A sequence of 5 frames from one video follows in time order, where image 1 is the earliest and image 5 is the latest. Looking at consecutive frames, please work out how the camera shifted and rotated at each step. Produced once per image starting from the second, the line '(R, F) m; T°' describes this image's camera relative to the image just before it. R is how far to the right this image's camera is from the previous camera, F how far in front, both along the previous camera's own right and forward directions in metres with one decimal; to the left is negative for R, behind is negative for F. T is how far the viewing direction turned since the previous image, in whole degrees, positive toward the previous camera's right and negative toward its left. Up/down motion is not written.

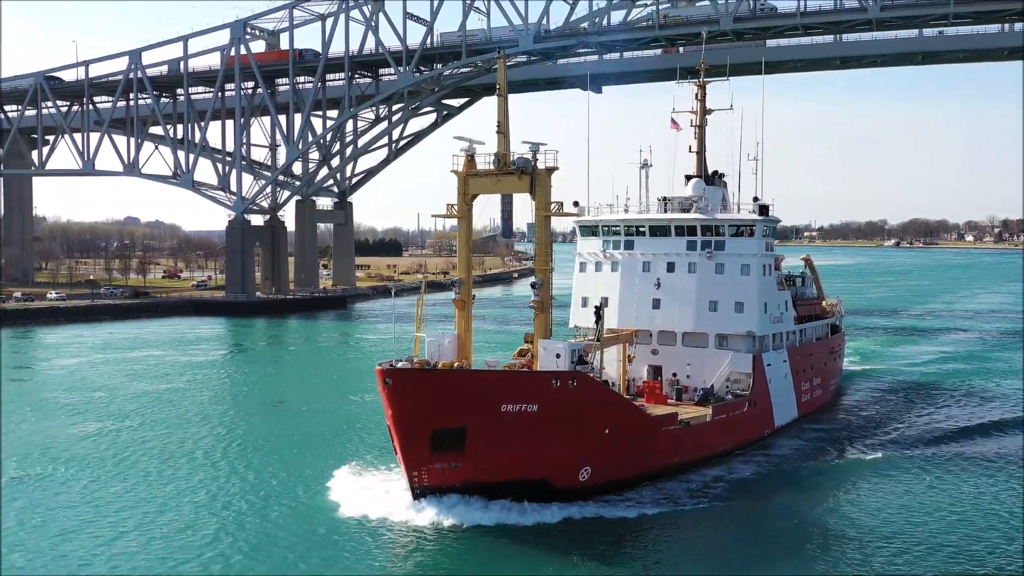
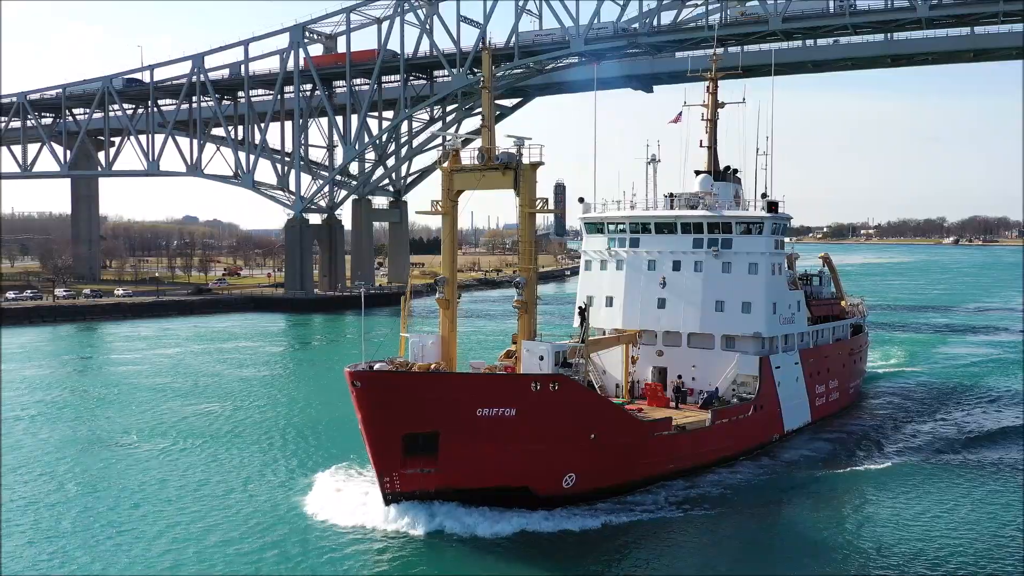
(+0.8, -0.4) m; -4°
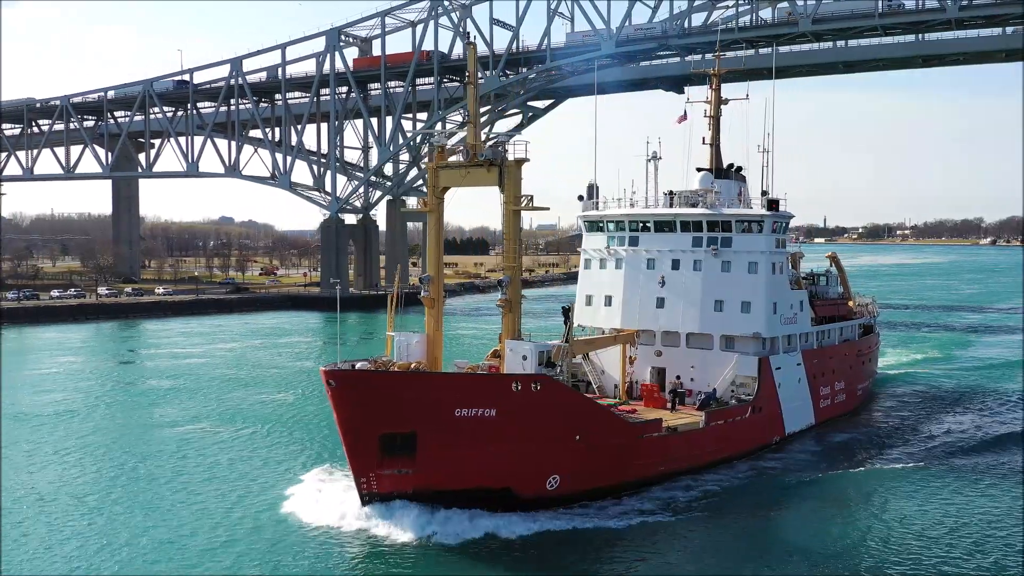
(+0.6, -0.3) m; -2°
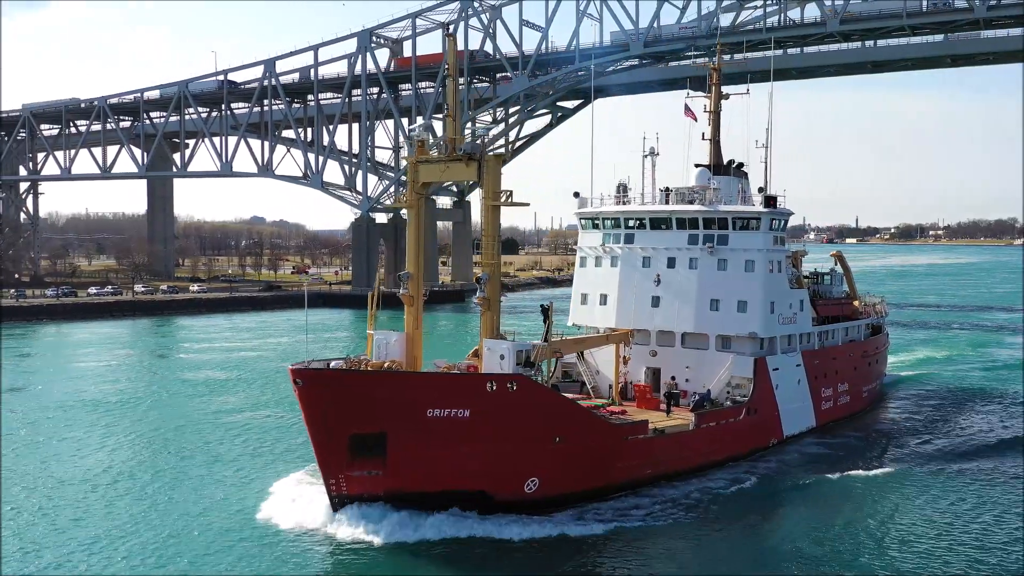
(+0.6, -0.2) m; -2°
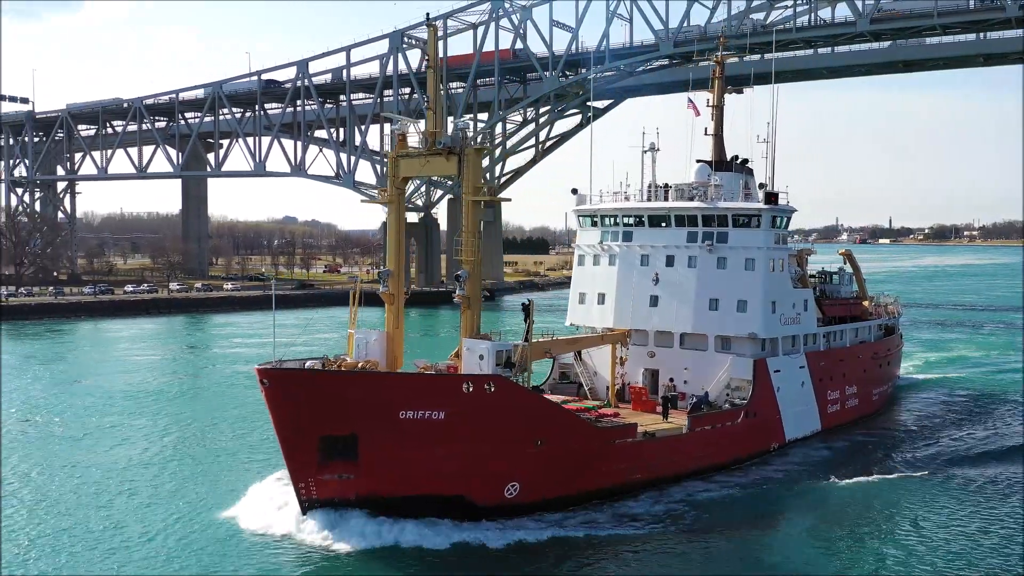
(+0.6, -0.1) m; -2°
